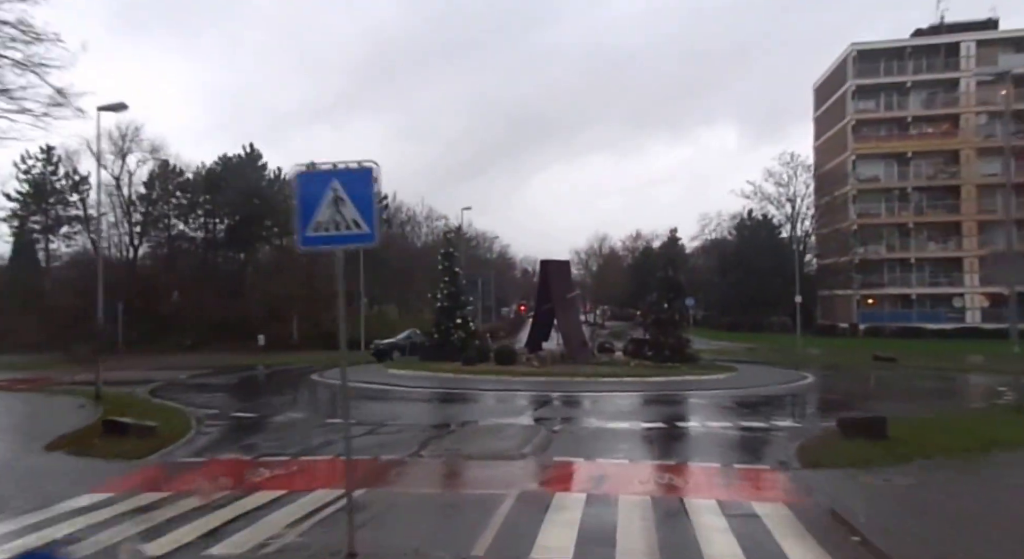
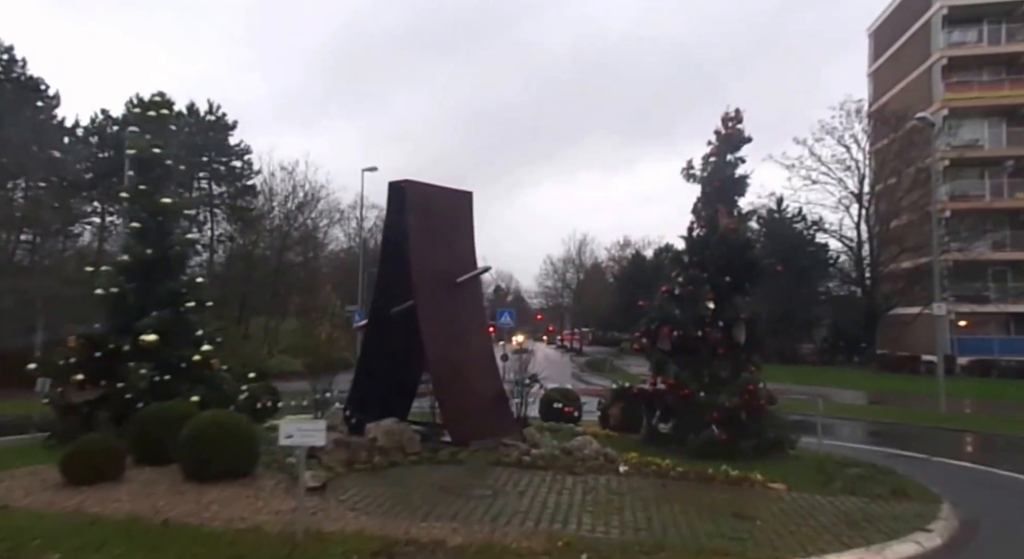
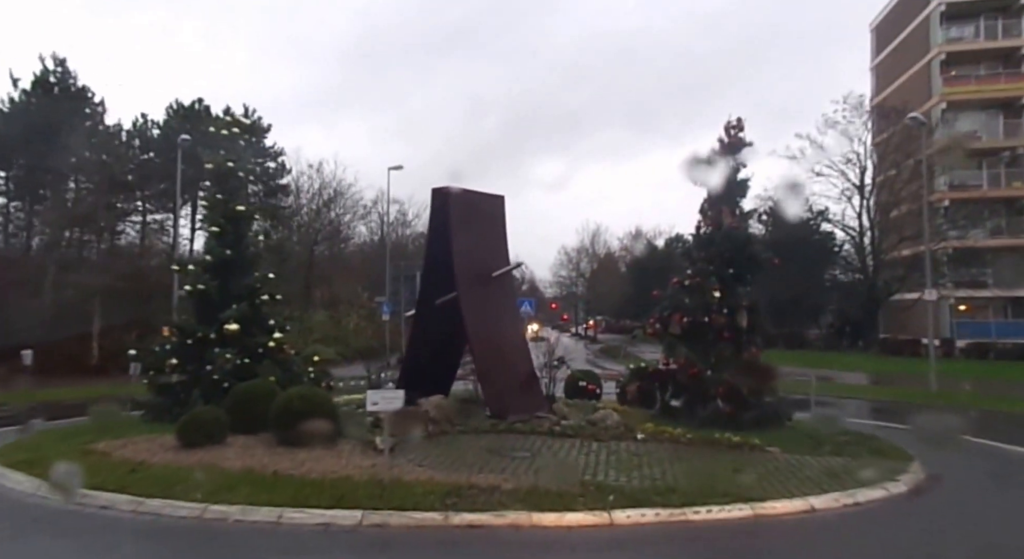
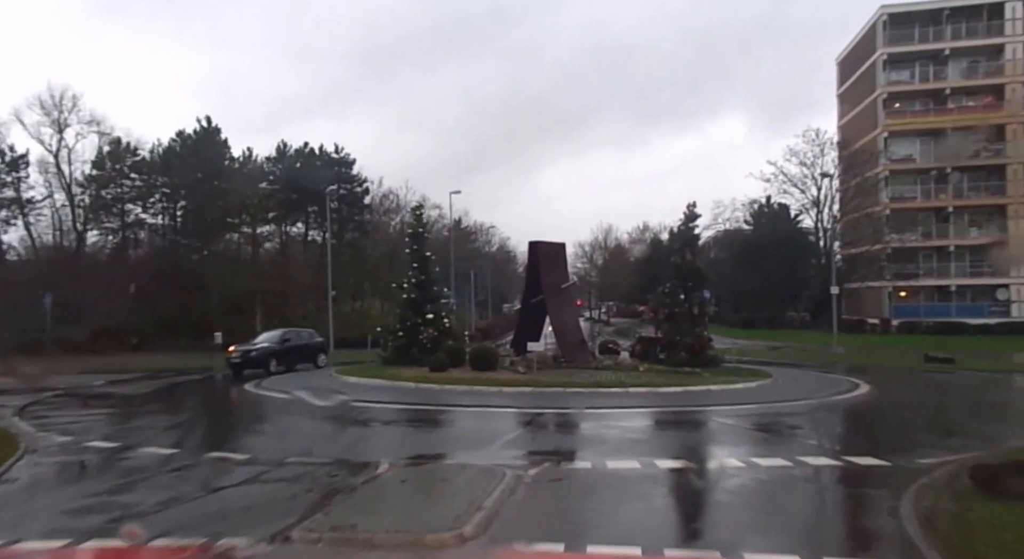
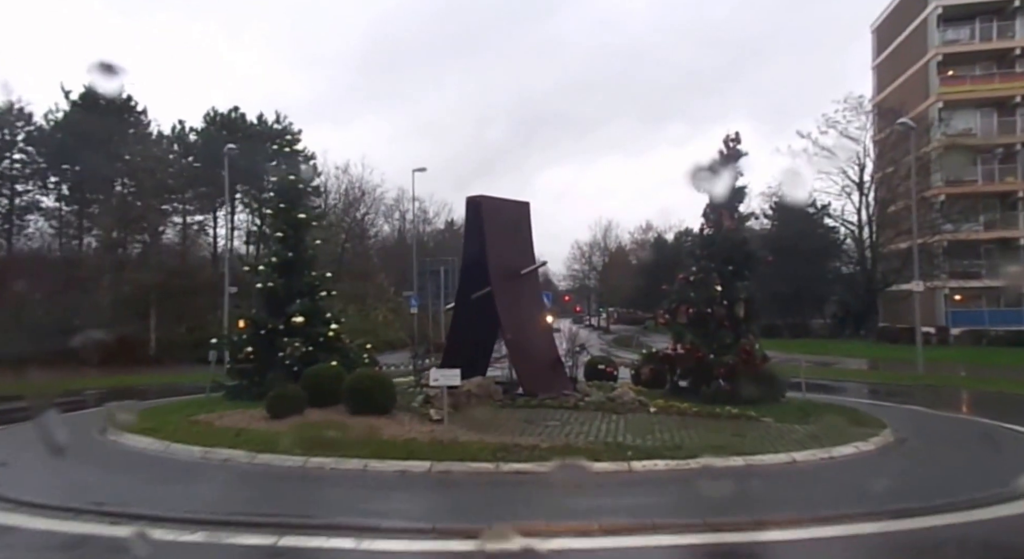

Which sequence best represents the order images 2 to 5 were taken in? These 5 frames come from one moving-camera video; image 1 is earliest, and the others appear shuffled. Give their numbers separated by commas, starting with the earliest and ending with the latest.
4, 5, 3, 2
